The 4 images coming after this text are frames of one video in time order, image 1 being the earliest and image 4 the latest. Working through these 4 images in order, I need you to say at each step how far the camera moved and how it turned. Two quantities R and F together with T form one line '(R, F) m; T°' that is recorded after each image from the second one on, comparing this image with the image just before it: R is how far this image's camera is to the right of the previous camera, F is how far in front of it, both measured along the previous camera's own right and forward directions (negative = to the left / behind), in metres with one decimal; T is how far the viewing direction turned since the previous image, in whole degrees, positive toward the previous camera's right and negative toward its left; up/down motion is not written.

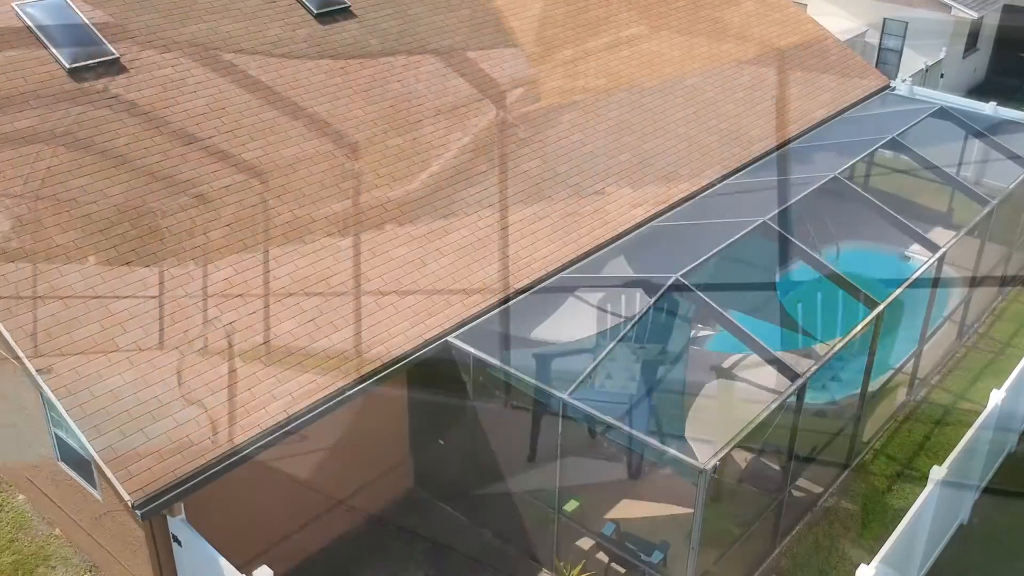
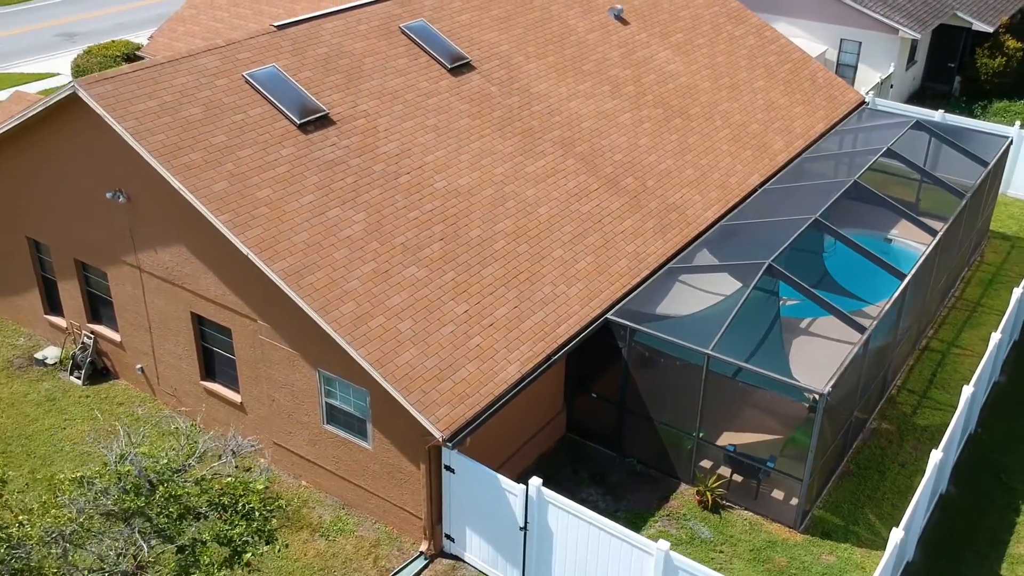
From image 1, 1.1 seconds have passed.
(-3.1, -3.3) m; +5°
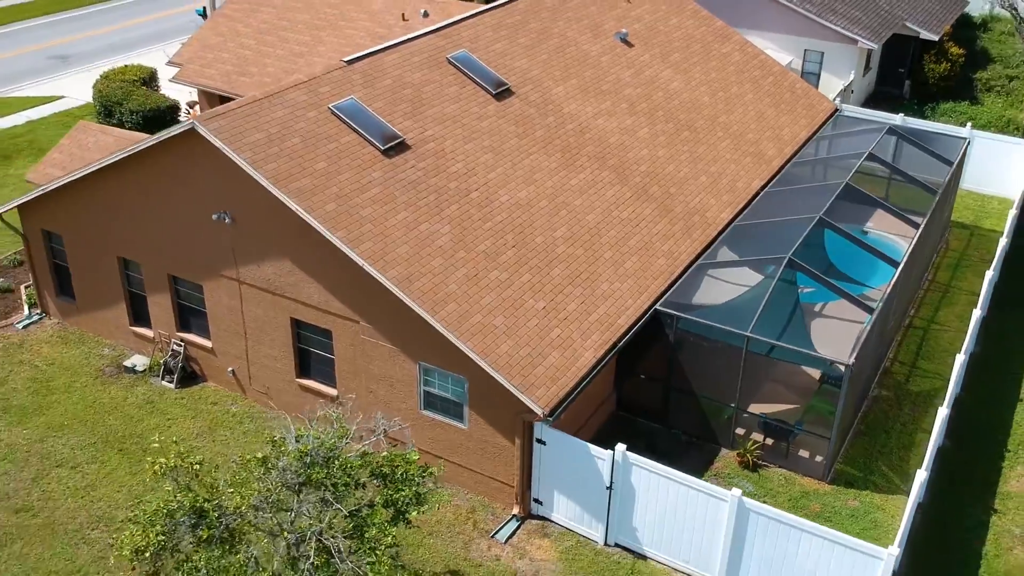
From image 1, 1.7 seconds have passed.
(-2.0, -2.0) m; +4°
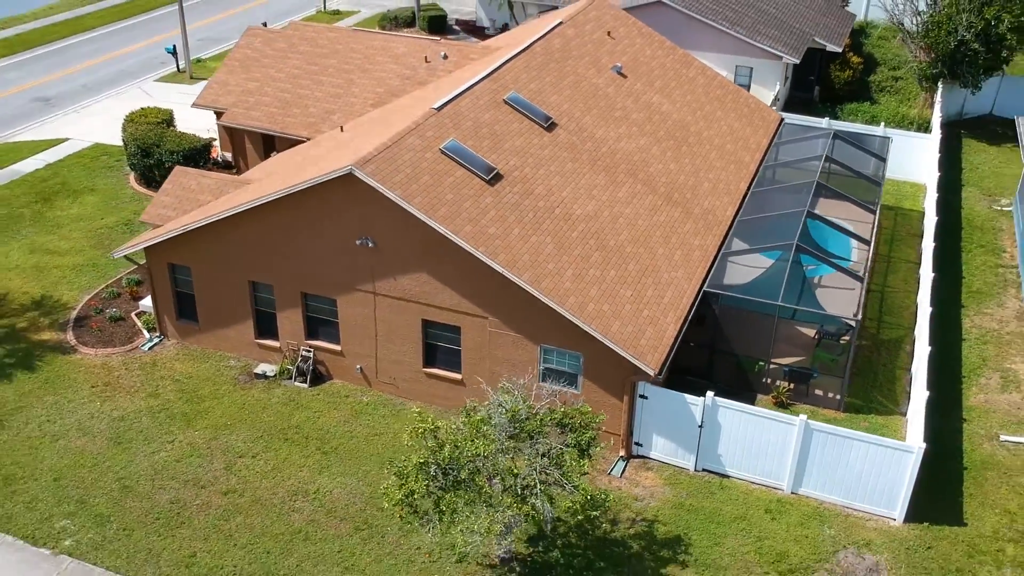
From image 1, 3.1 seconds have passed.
(-4.3, -3.8) m; +8°
